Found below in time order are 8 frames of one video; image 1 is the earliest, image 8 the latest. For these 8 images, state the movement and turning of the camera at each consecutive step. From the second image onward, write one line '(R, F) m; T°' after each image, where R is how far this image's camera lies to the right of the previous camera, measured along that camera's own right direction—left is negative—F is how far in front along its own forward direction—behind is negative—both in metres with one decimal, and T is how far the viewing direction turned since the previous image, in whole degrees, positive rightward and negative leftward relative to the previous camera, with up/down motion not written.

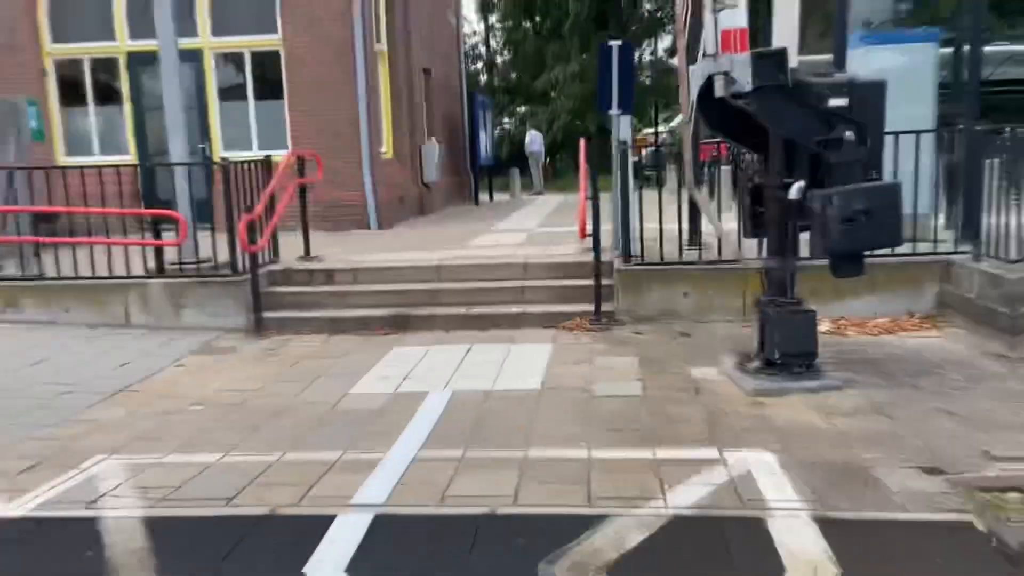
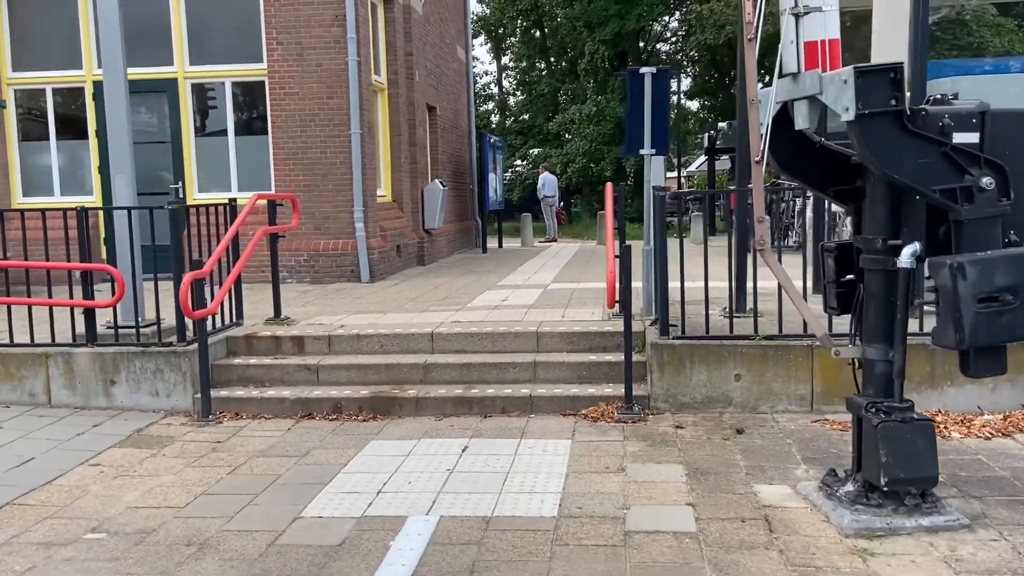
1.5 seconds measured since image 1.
(0.0, +1.4) m; -1°
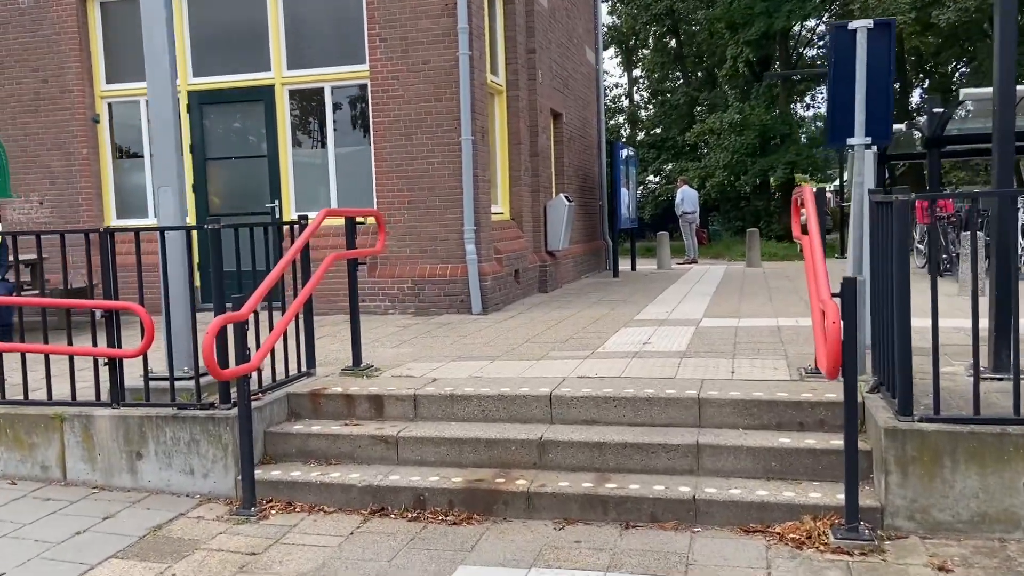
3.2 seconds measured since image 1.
(-0.1, +1.8) m; -9°
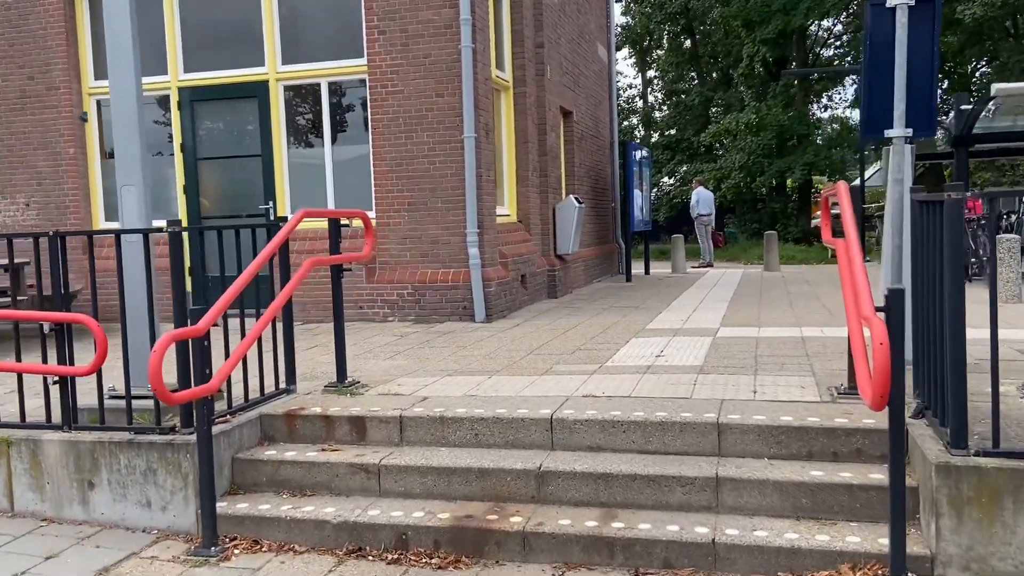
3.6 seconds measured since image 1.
(+0.1, +0.5) m; -1°
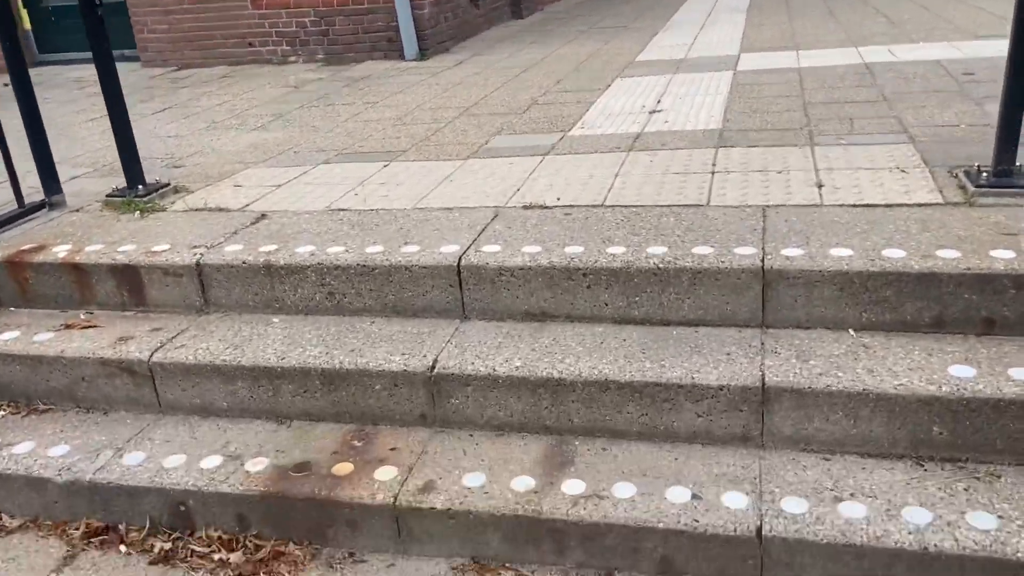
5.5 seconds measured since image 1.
(+0.4, +2.0) m; 0°
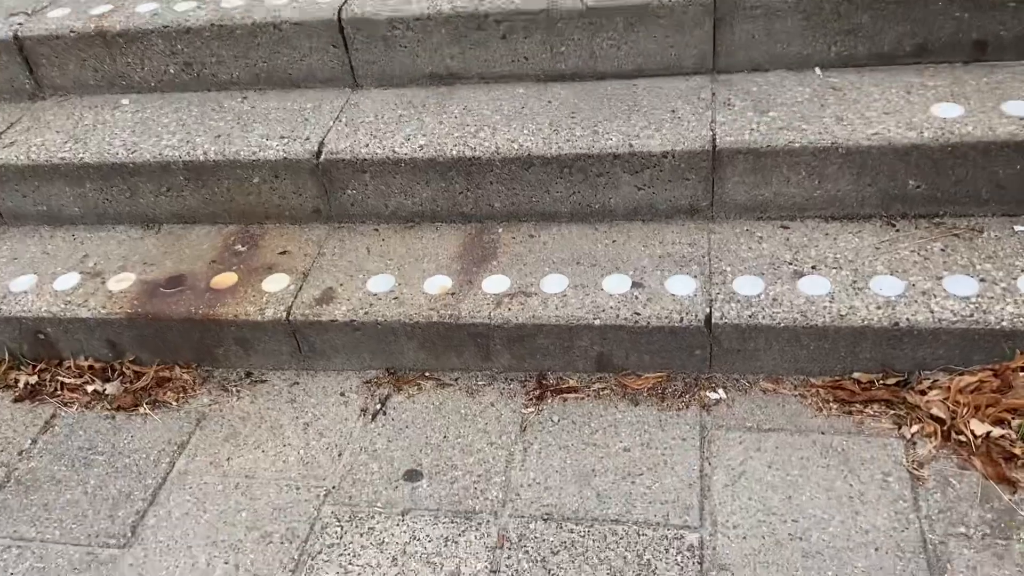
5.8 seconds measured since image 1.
(+0.1, +0.4) m; +3°
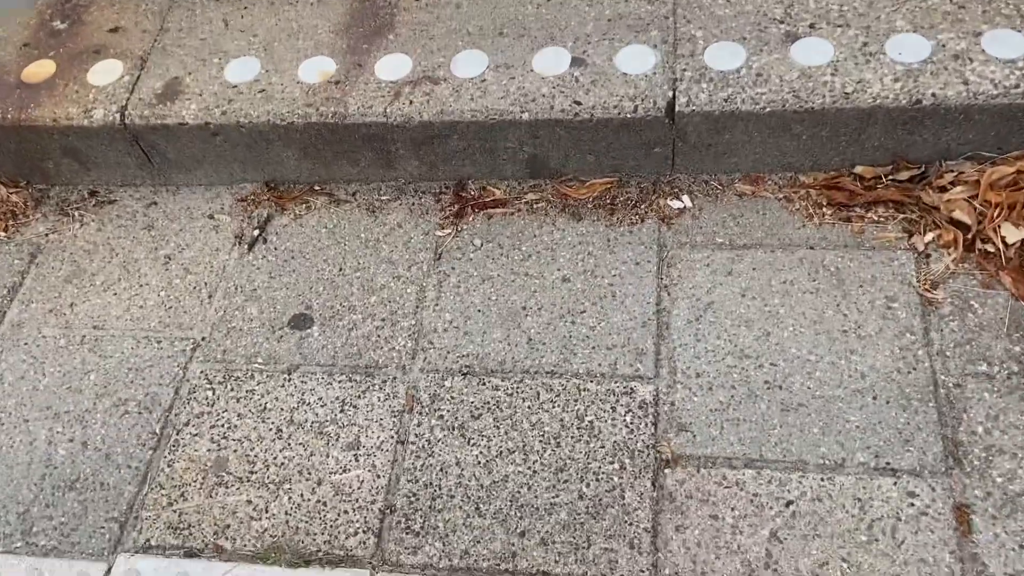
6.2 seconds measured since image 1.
(+0.1, +0.4) m; +2°
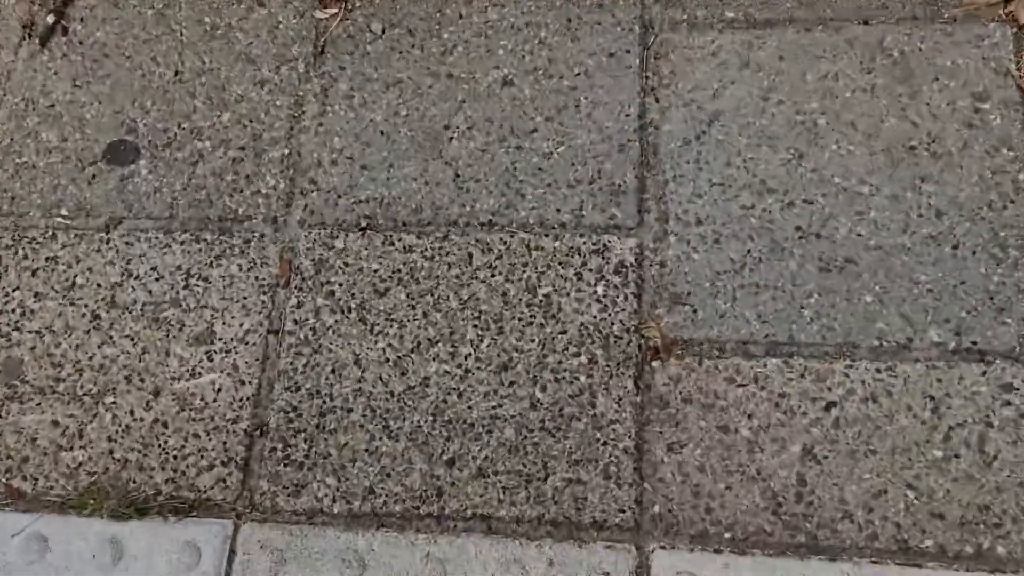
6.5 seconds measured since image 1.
(0.0, +0.4) m; +2°
